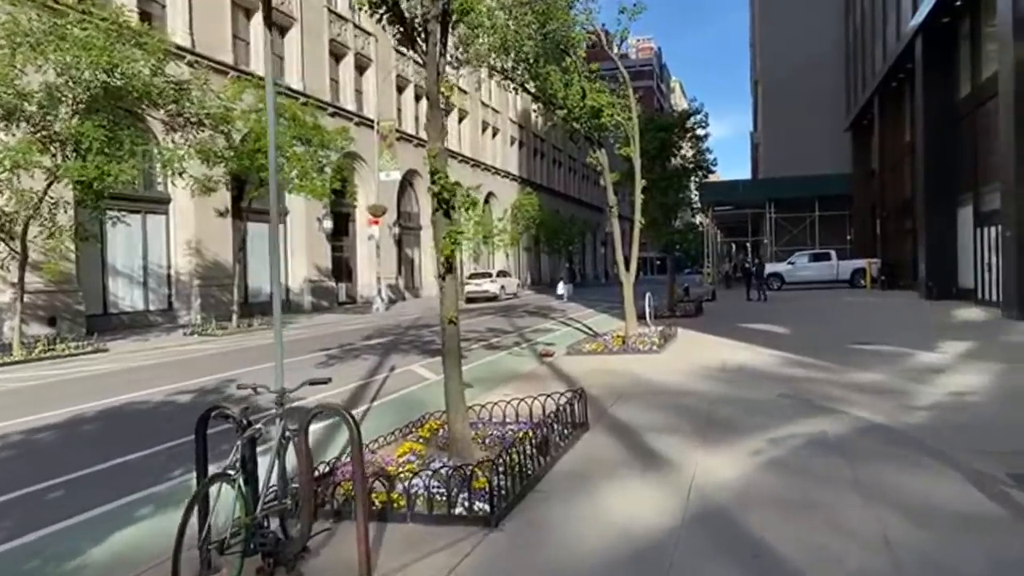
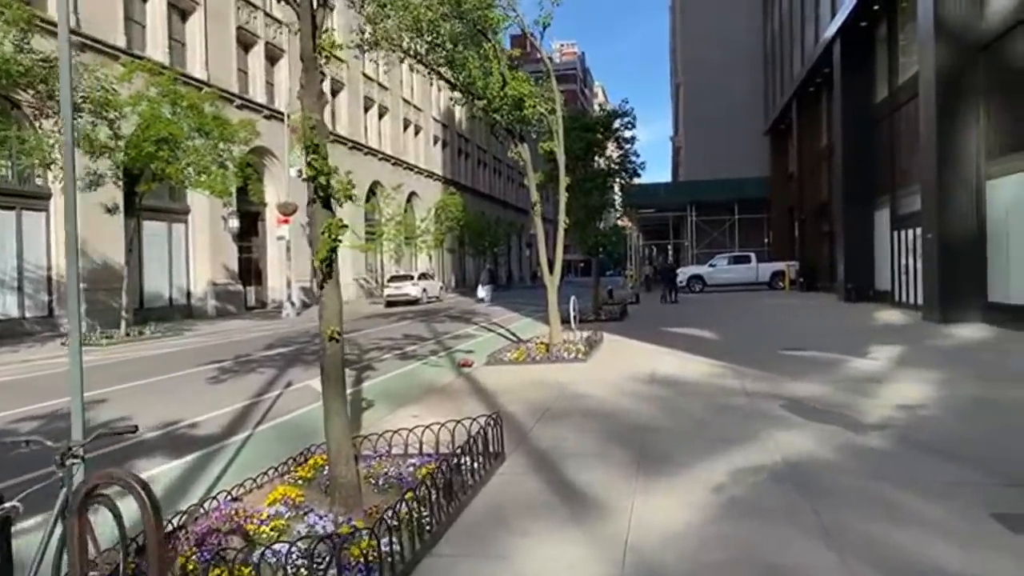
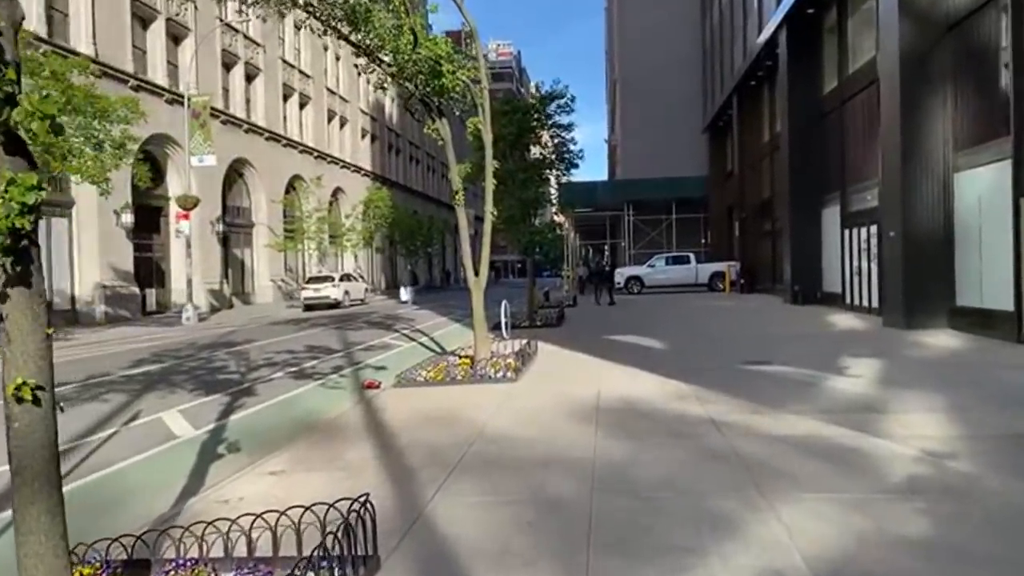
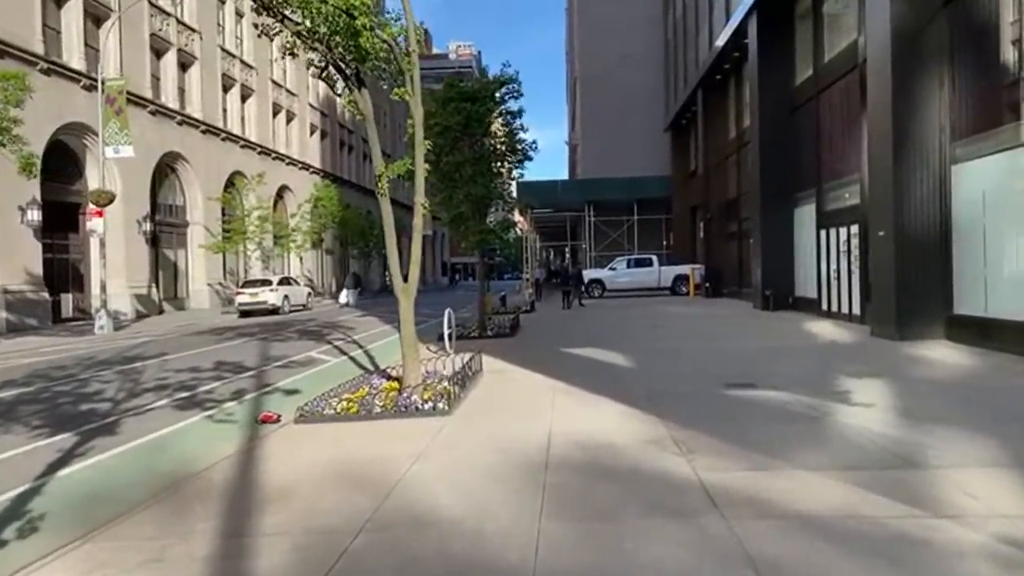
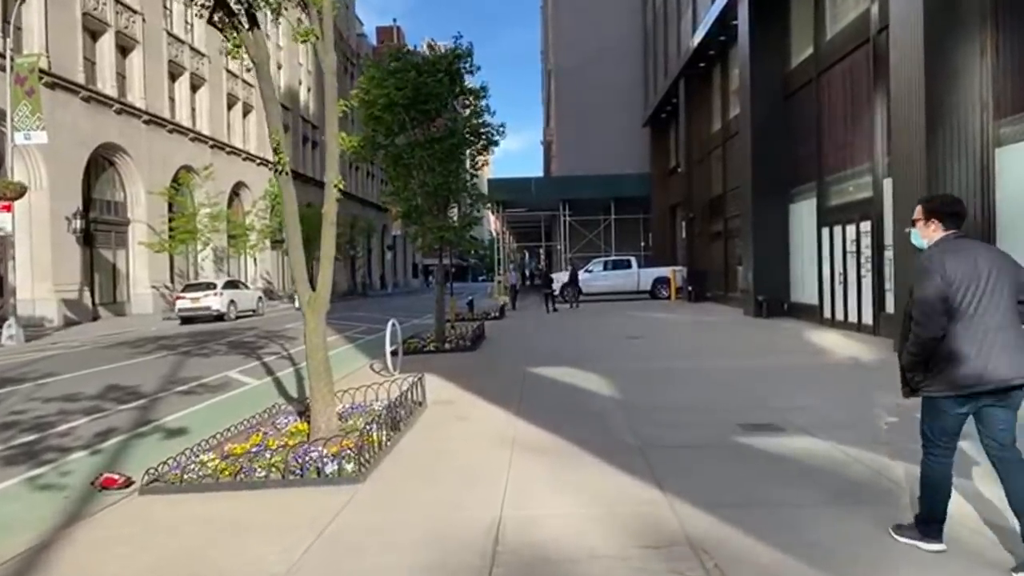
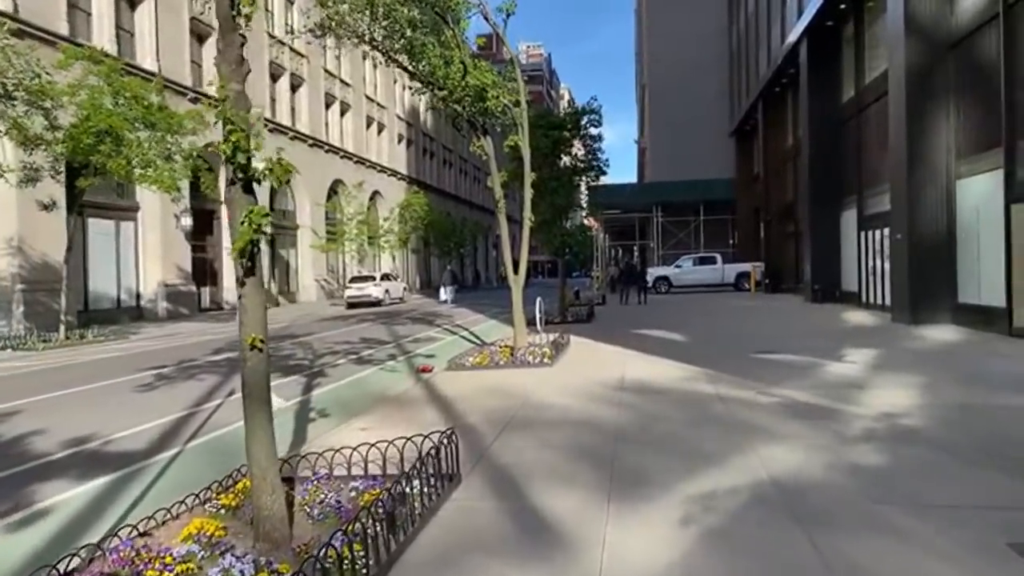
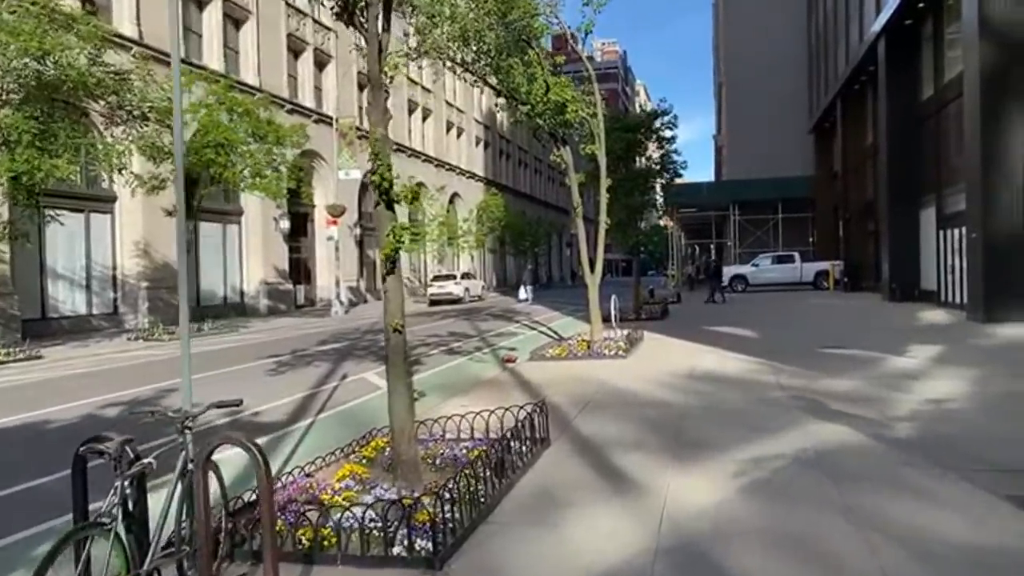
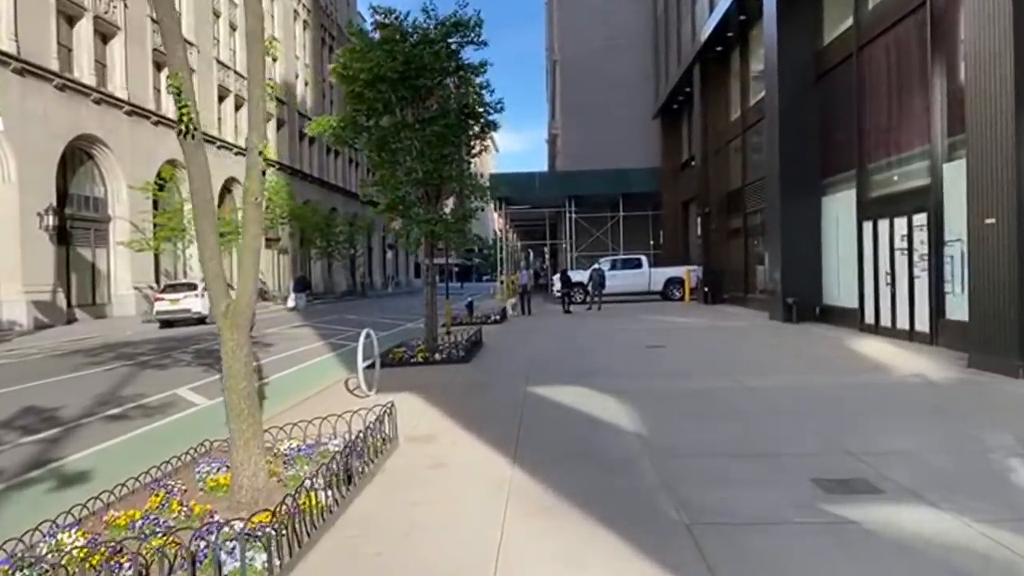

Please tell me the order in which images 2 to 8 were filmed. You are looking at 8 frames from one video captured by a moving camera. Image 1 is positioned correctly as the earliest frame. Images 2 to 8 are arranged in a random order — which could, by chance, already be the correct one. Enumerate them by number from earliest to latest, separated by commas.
7, 2, 6, 3, 4, 5, 8
